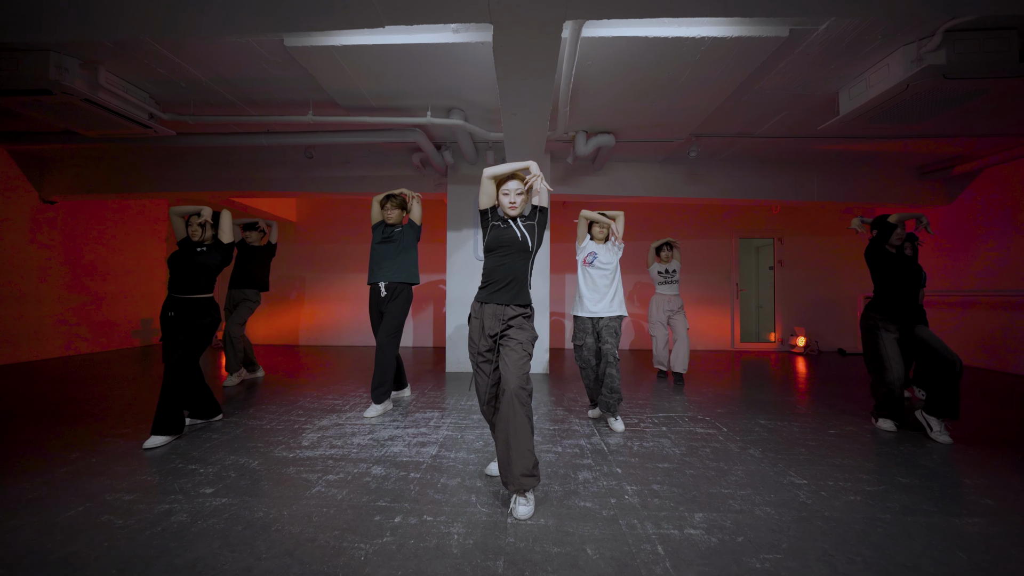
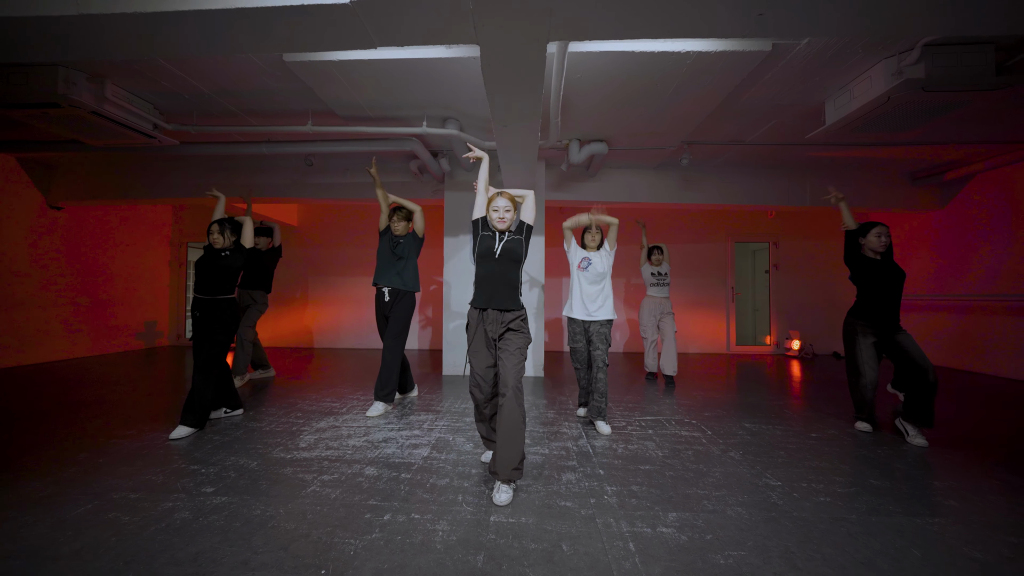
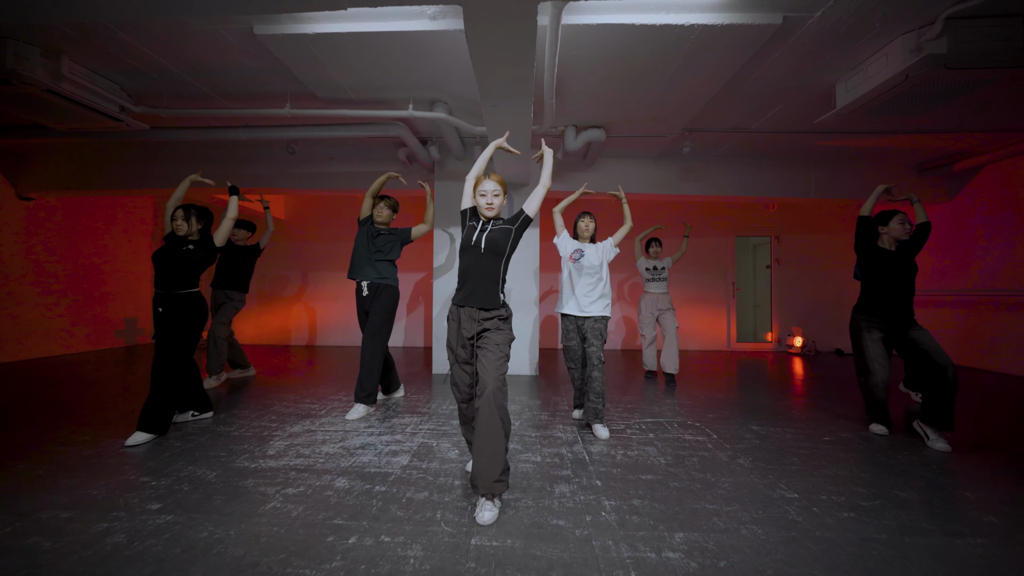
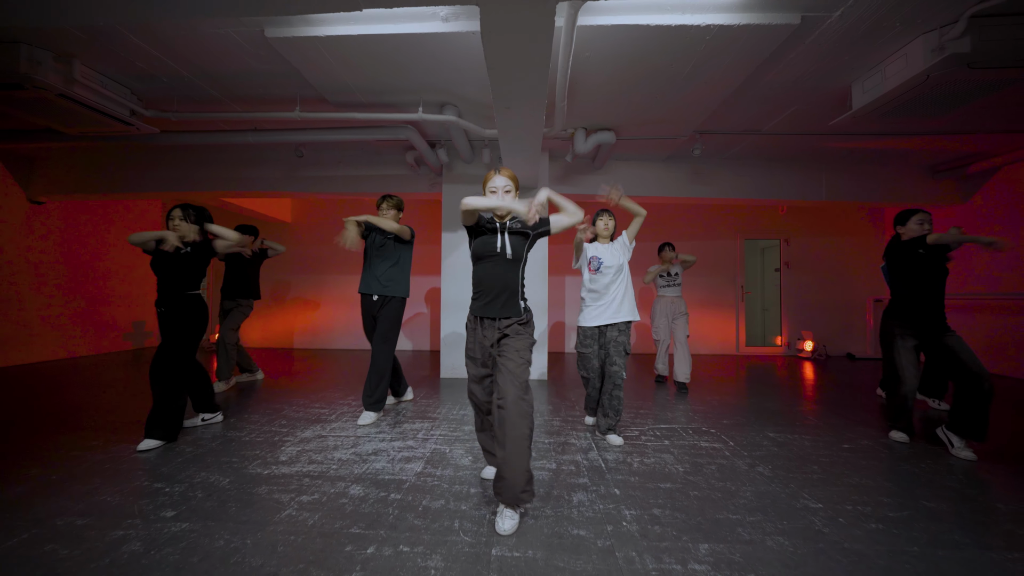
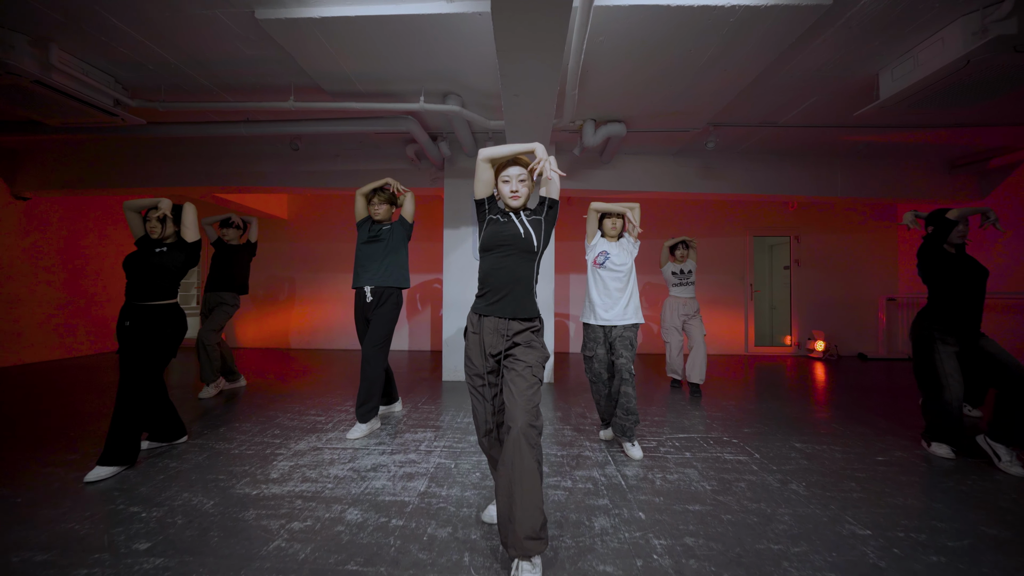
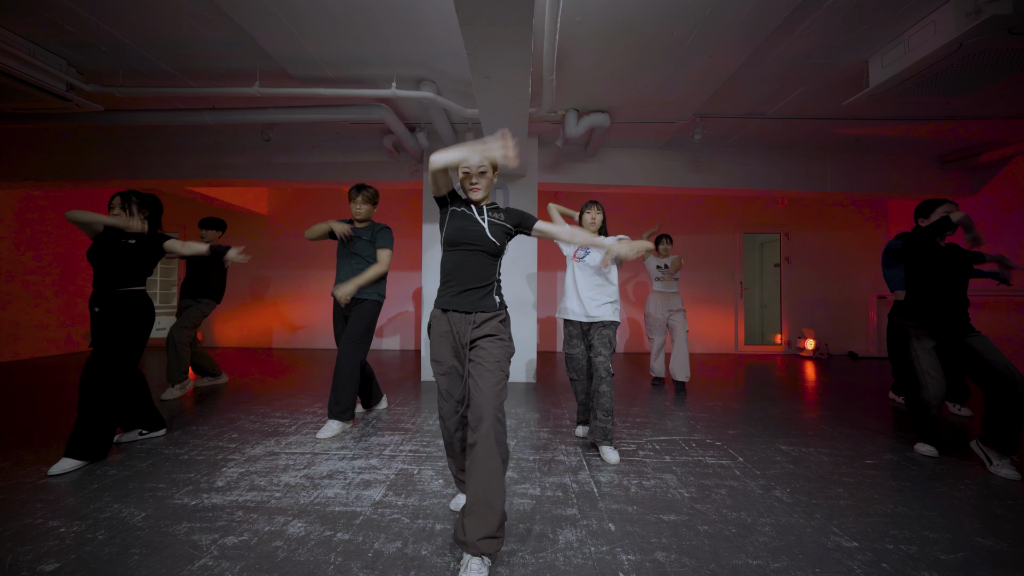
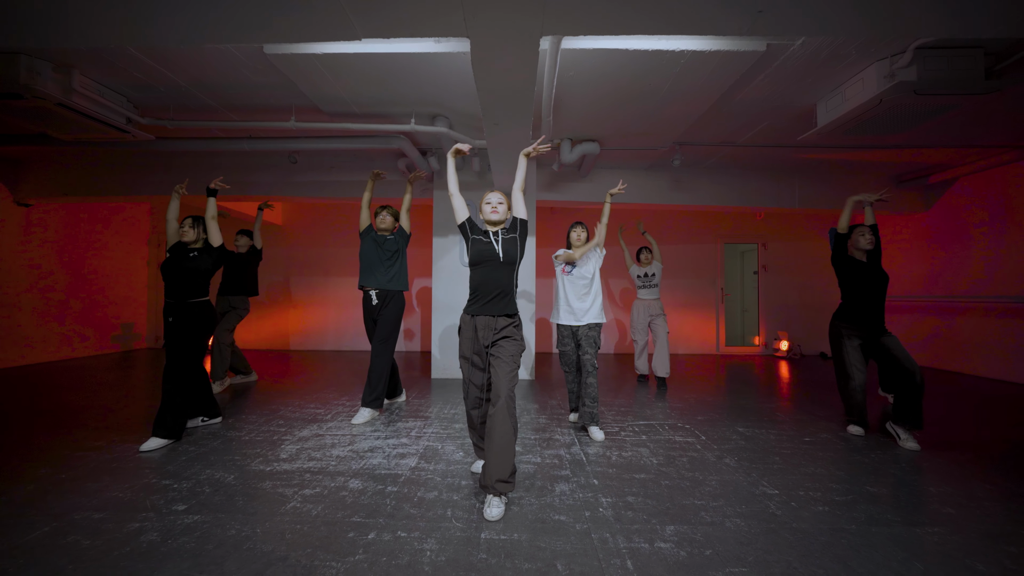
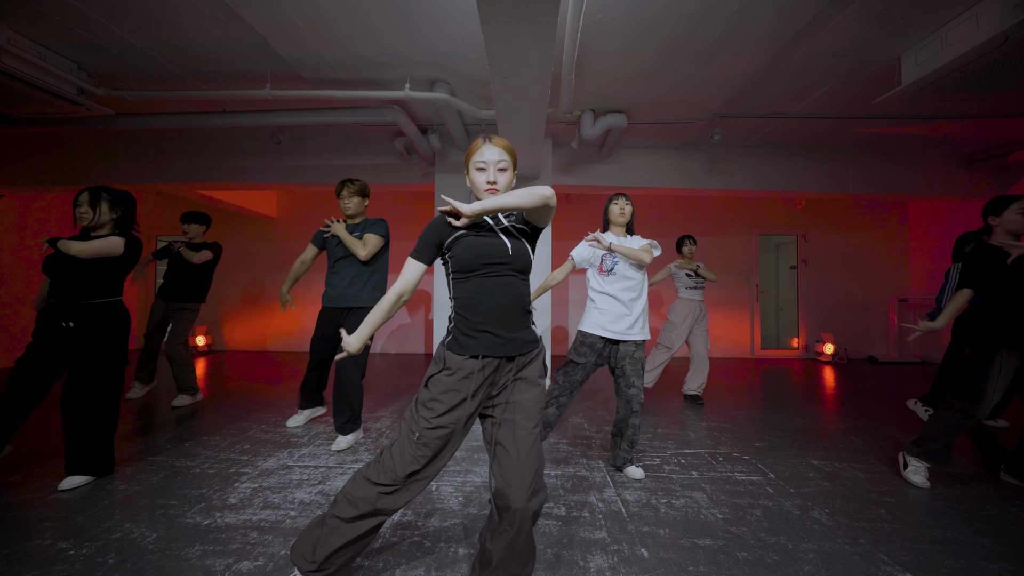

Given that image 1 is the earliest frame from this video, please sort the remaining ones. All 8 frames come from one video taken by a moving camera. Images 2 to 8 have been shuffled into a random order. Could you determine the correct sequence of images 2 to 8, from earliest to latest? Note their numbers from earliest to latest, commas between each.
5, 8, 4, 2, 3, 6, 7
